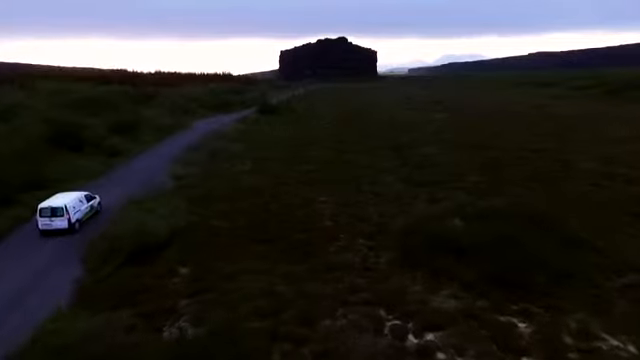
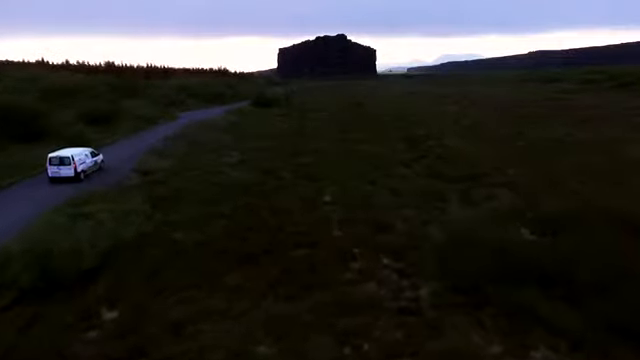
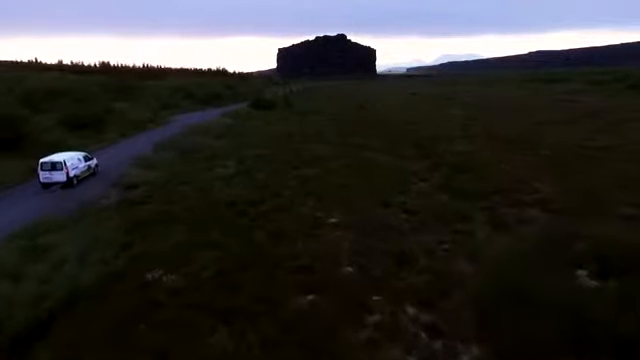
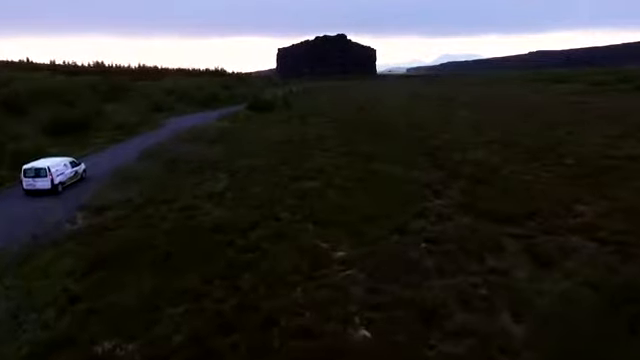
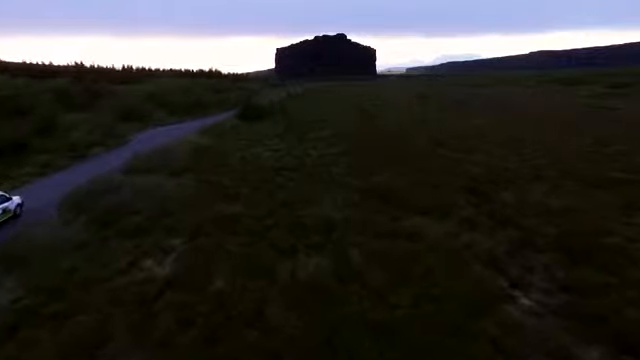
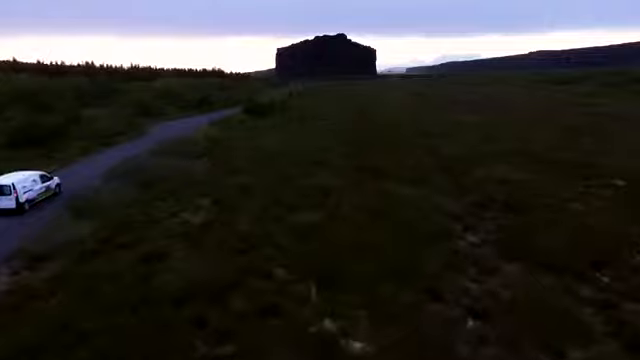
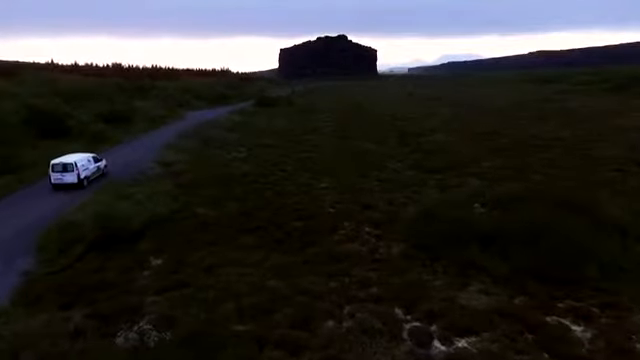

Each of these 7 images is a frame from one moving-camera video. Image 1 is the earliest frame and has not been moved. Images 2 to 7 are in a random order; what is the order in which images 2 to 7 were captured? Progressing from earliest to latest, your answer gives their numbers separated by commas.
7, 2, 3, 4, 6, 5
